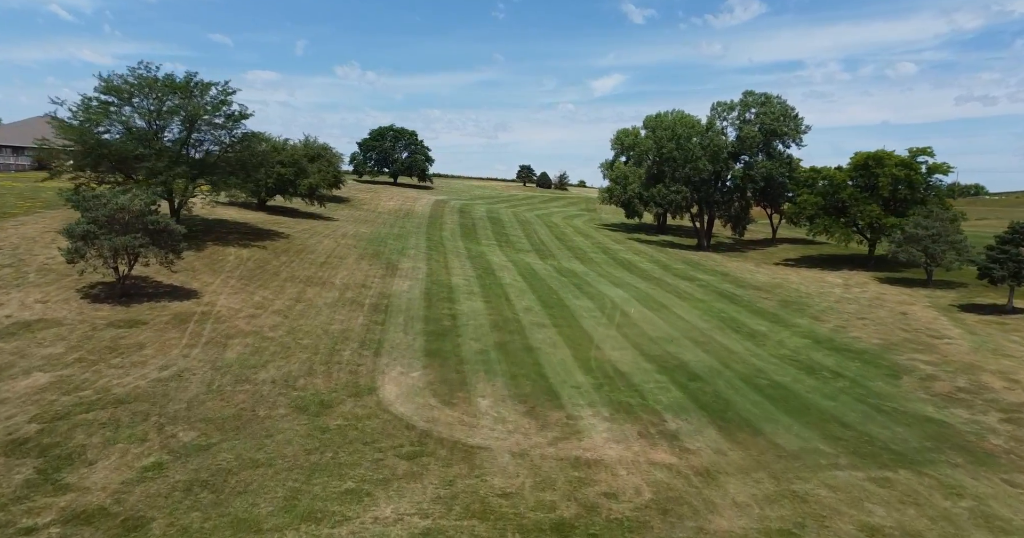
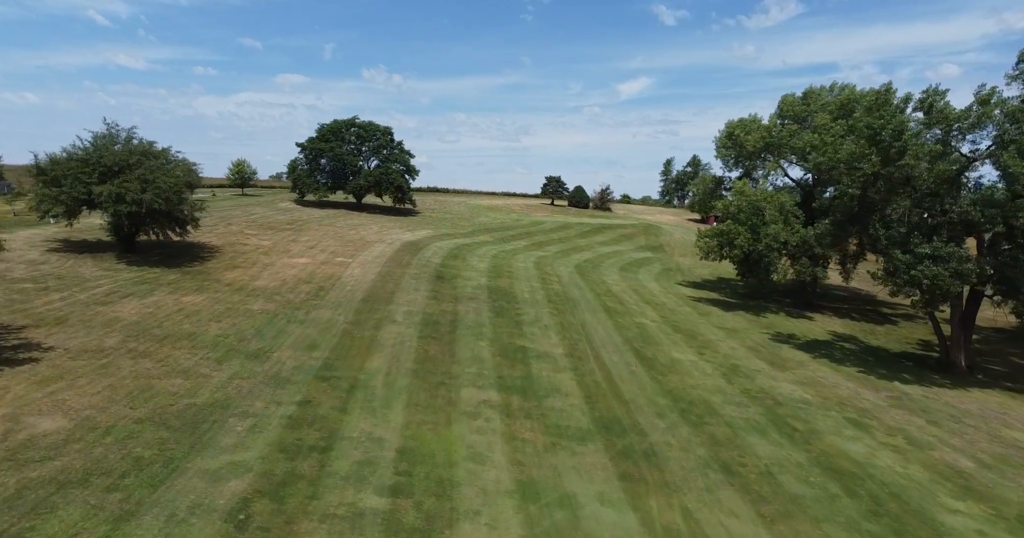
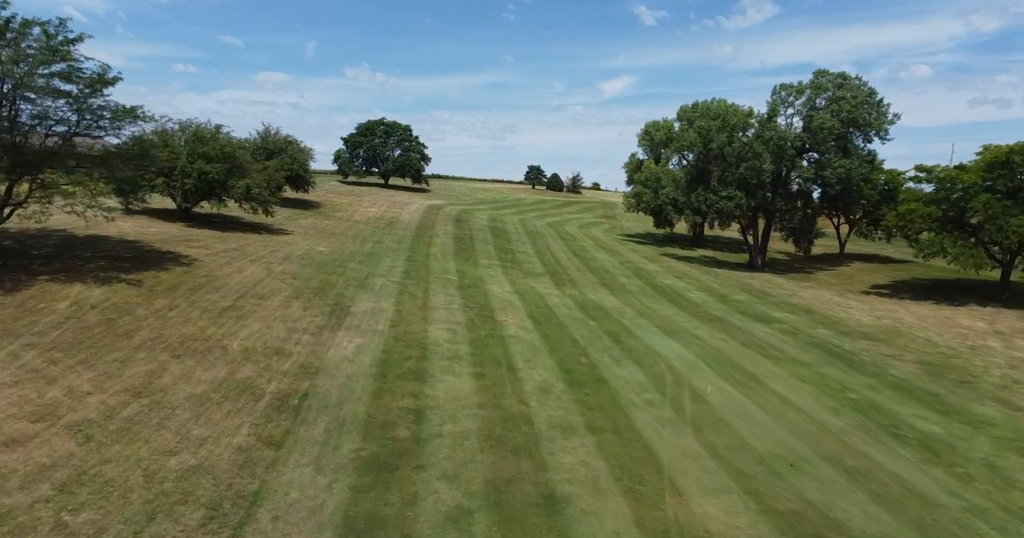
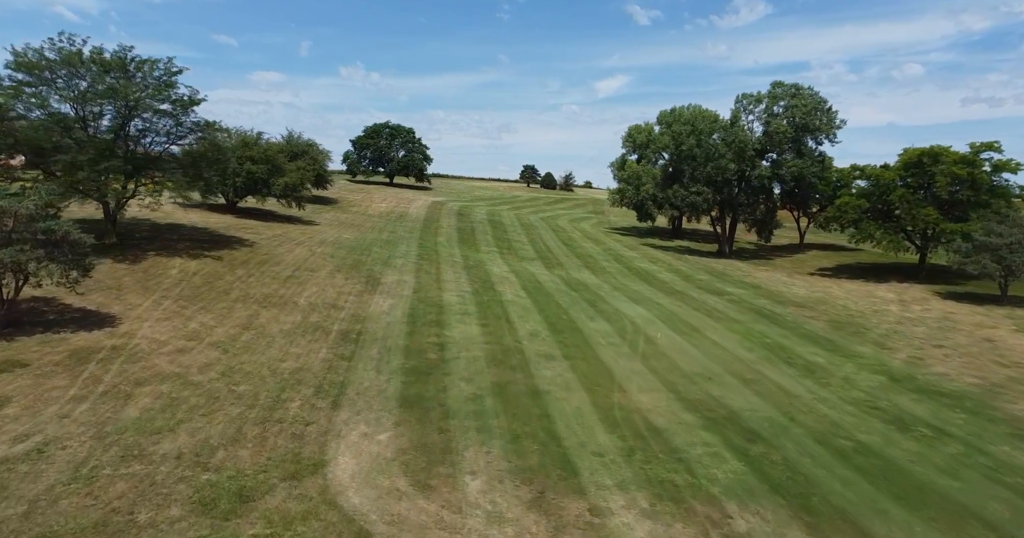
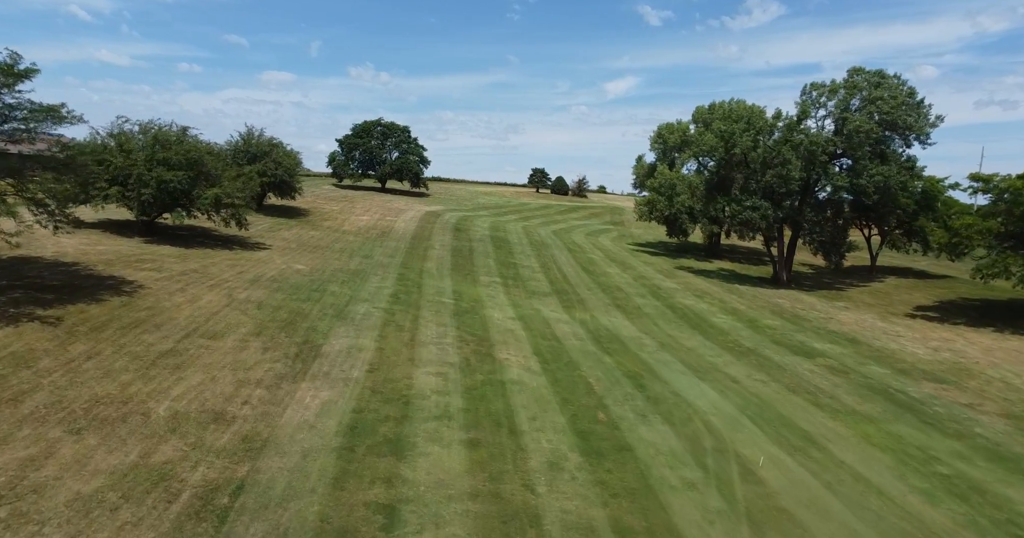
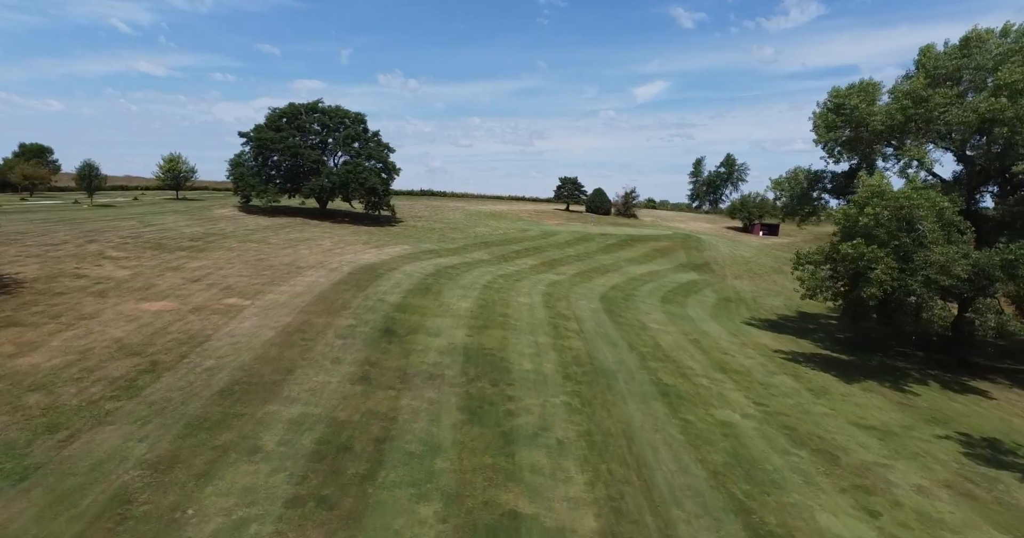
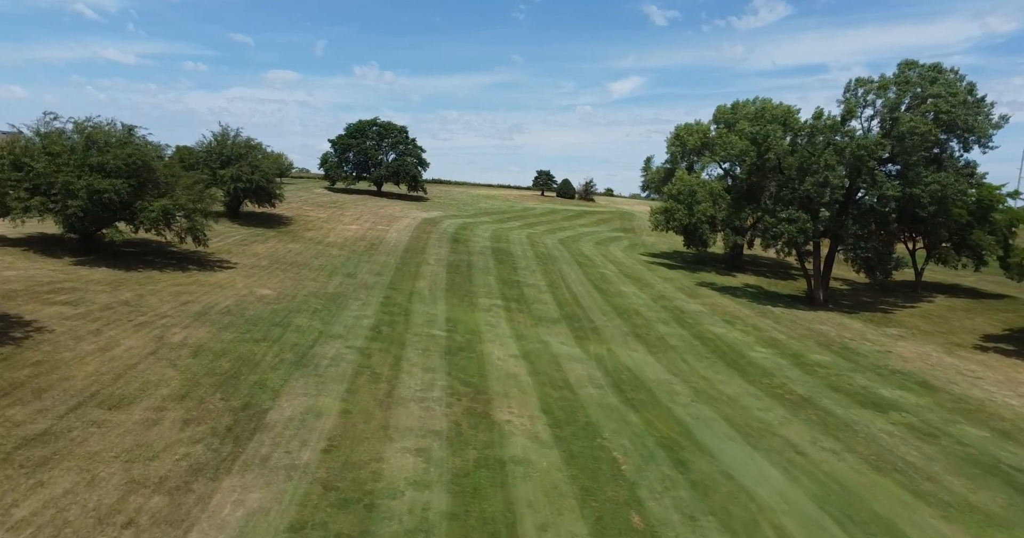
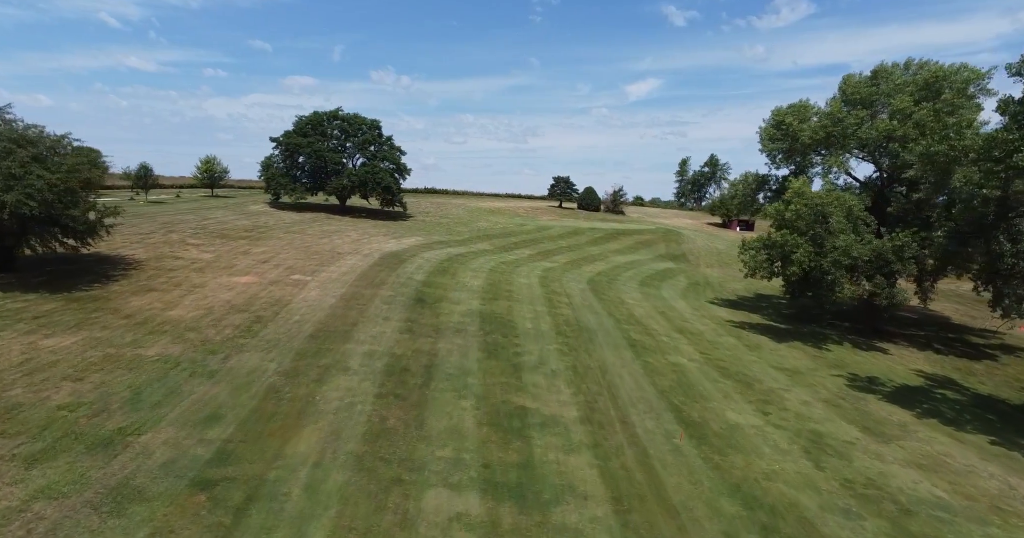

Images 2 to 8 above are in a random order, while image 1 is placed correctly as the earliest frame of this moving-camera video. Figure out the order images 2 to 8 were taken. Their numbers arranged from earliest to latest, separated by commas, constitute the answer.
4, 3, 5, 7, 2, 8, 6
